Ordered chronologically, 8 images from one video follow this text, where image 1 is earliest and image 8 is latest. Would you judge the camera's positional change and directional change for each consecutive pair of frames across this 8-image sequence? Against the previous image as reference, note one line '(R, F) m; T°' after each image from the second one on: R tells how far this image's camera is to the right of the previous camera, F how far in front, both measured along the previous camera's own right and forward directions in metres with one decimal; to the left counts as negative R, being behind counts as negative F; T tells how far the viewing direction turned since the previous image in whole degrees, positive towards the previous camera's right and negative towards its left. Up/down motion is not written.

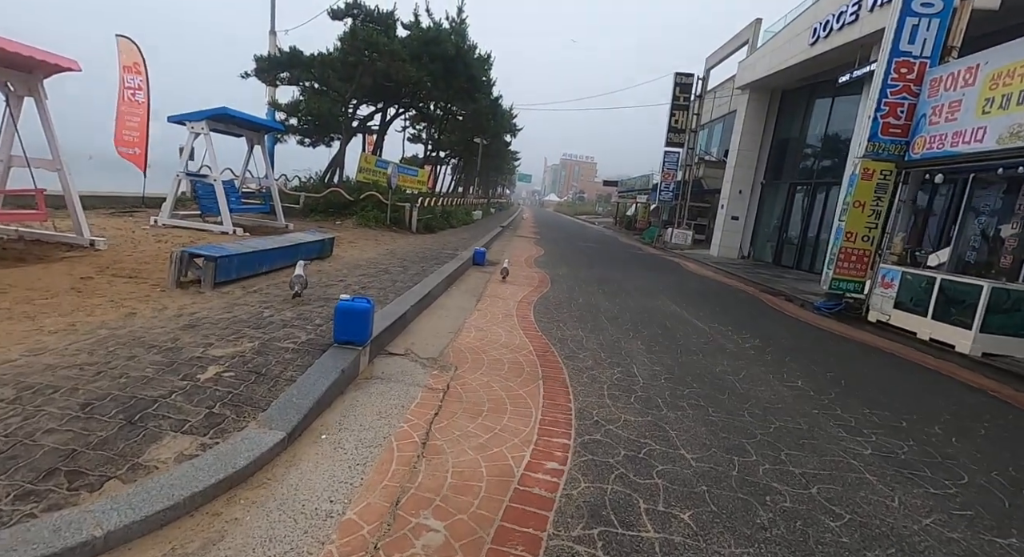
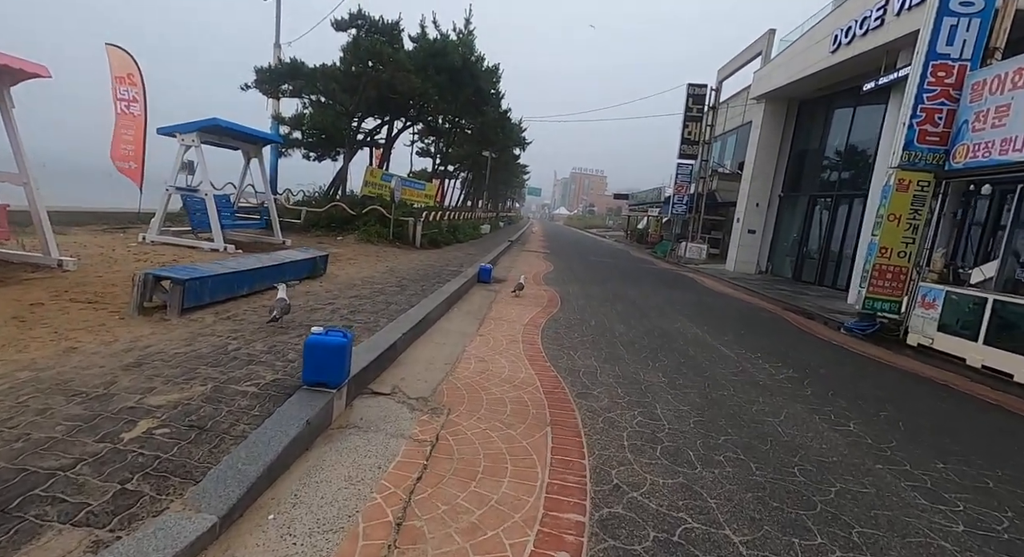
(0.0, +0.6) m; -1°
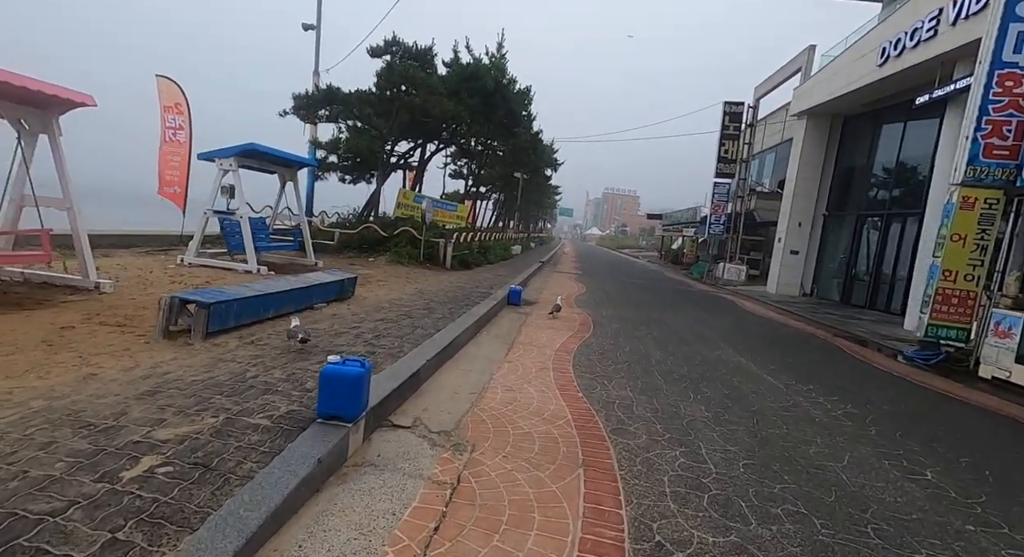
(0.0, +0.2) m; -4°
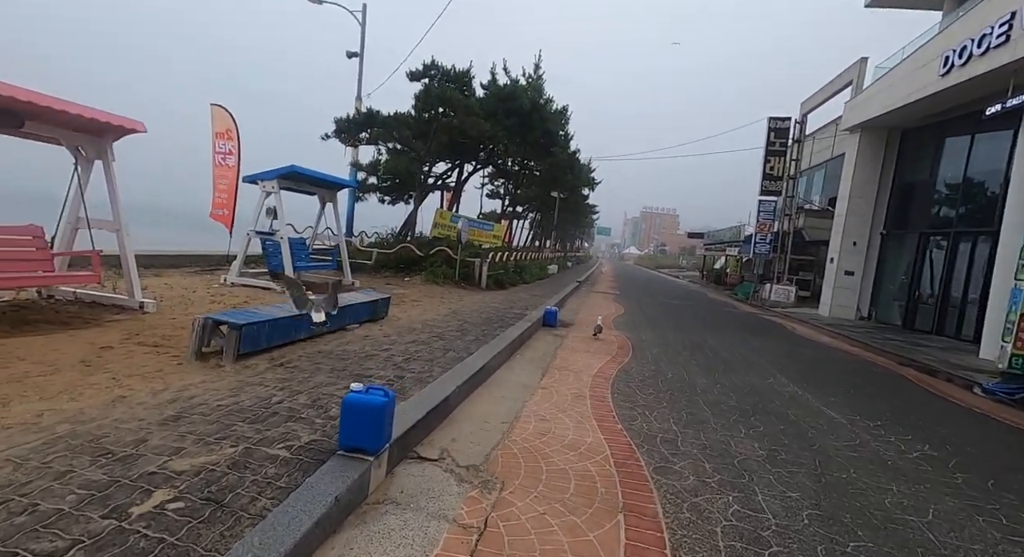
(0.0, +0.2) m; -4°
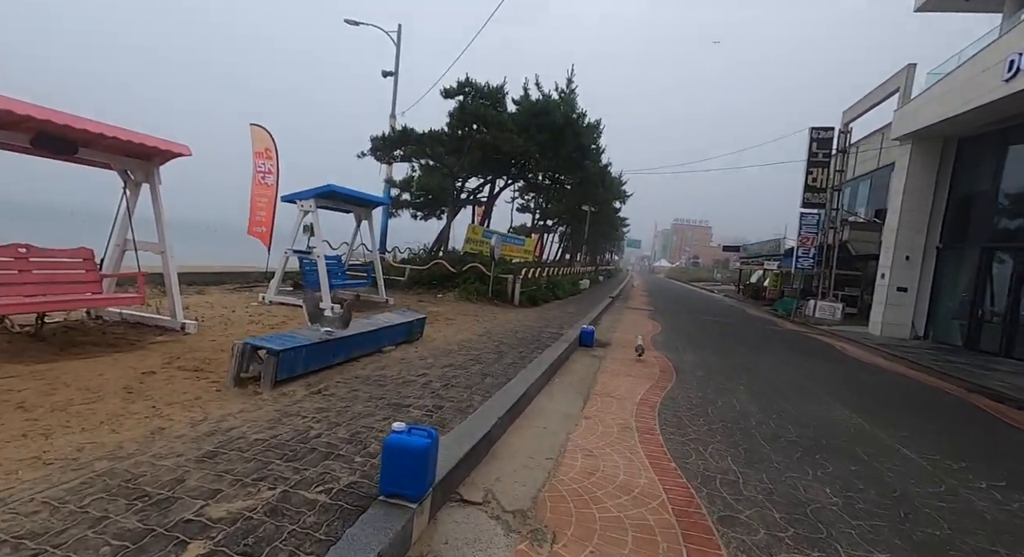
(-0.1, +0.2) m; -3°
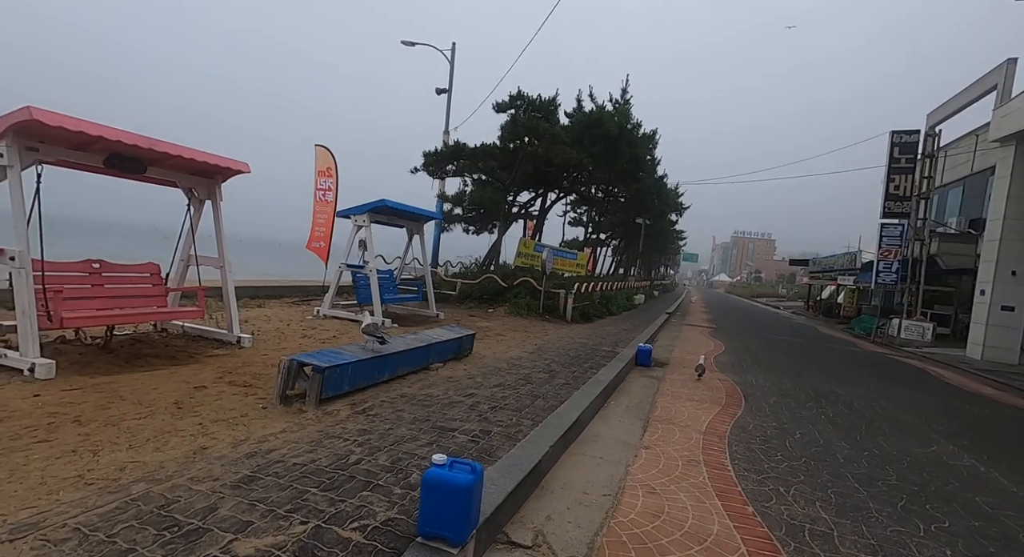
(0.0, +0.3) m; -6°
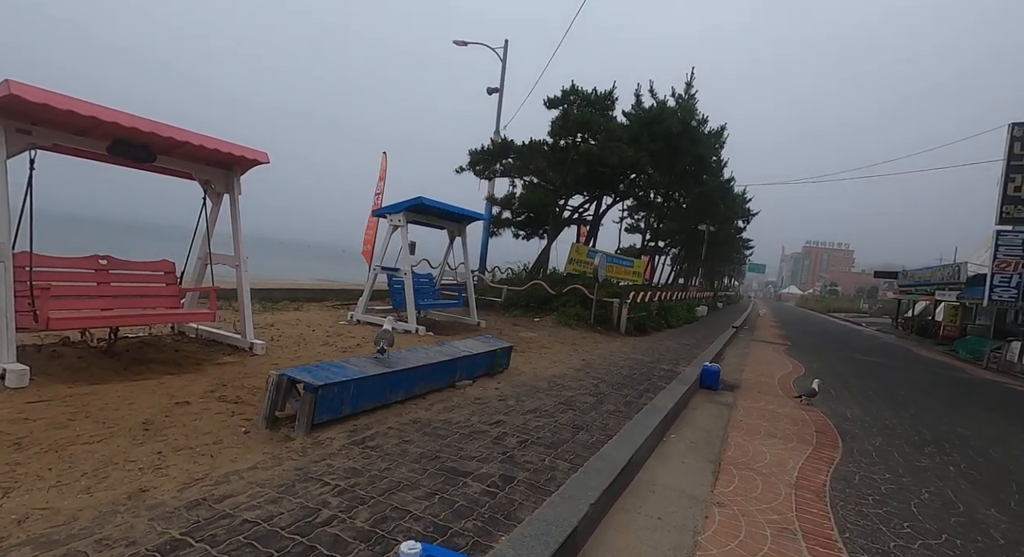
(+0.1, +0.9) m; -6°
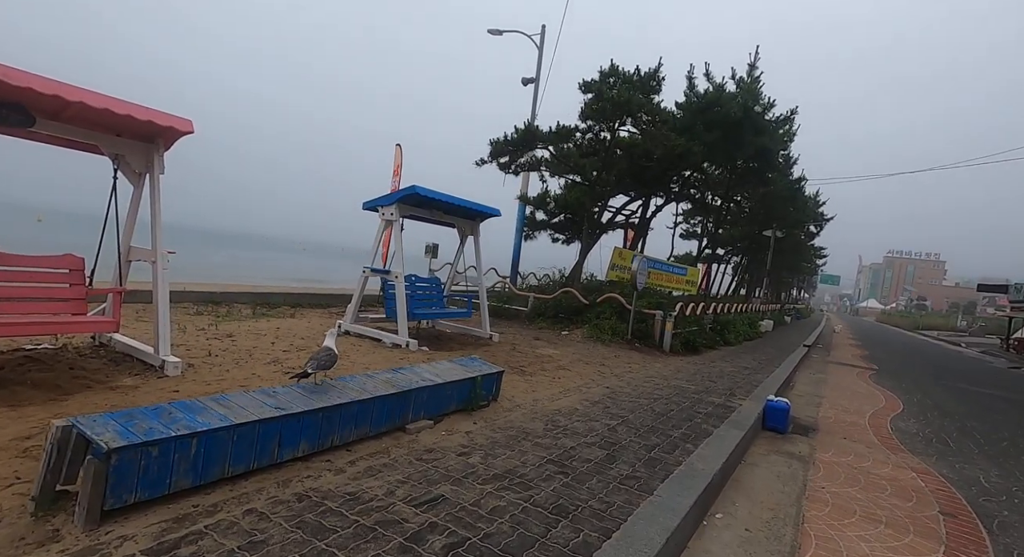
(+0.6, +1.6) m; -6°
